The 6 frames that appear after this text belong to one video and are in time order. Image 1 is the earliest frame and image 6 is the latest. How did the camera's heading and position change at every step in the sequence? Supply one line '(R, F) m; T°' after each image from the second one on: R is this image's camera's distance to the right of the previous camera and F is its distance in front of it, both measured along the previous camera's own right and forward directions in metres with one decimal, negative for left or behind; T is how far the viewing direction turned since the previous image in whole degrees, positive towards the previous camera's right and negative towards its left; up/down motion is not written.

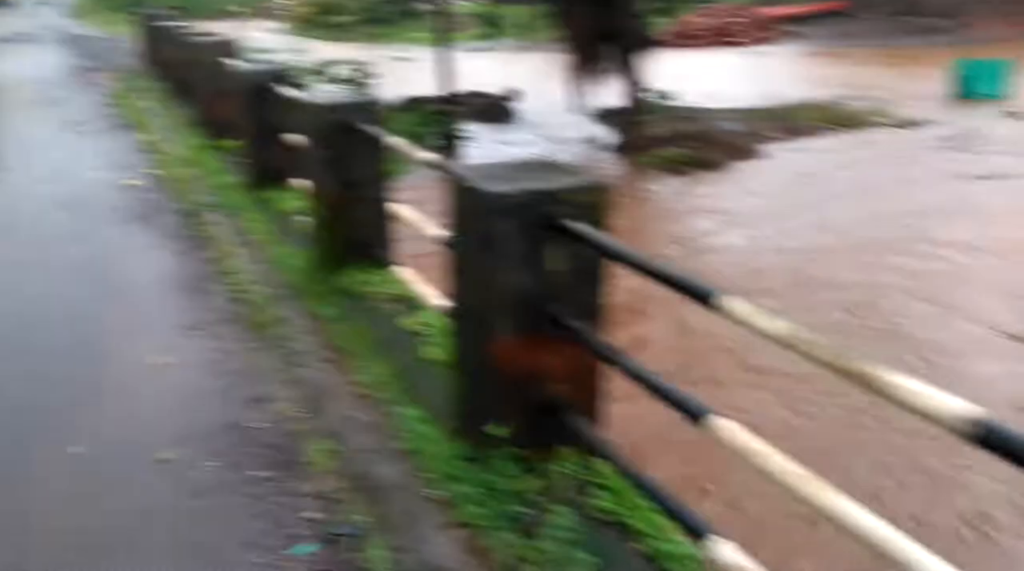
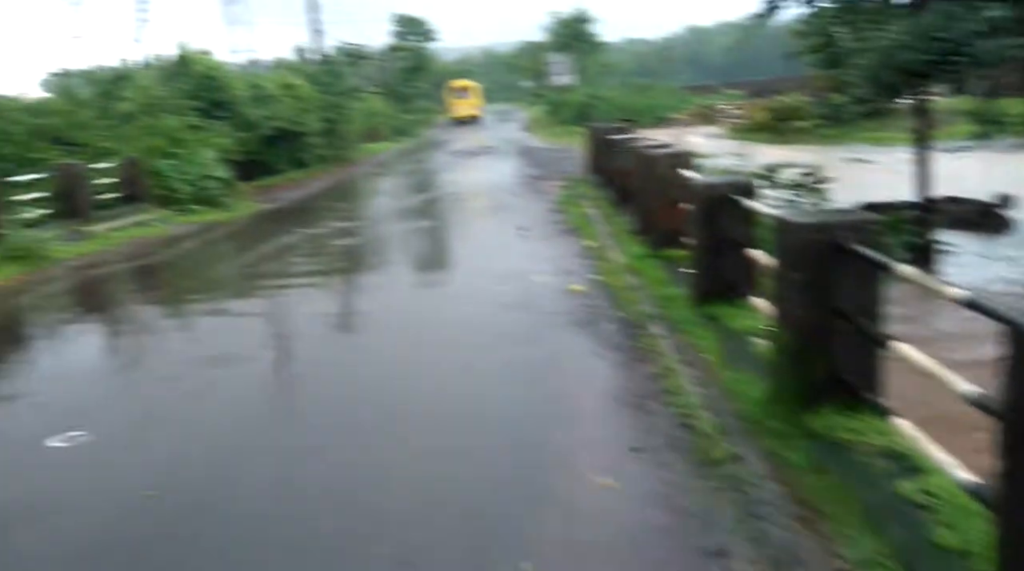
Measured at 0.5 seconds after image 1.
(-0.2, +0.3) m; -24°
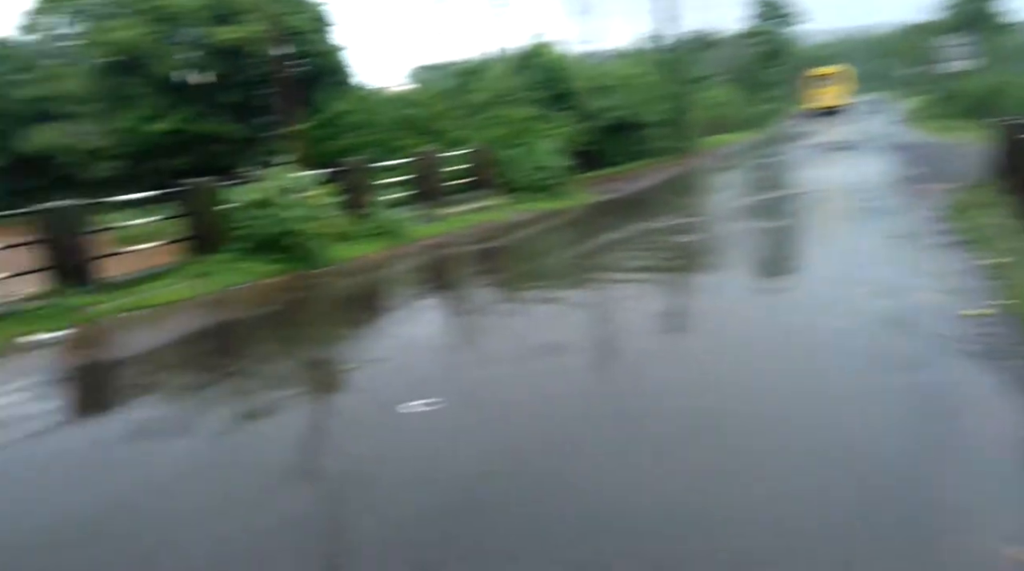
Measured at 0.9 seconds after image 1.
(-0.1, +0.4) m; -19°
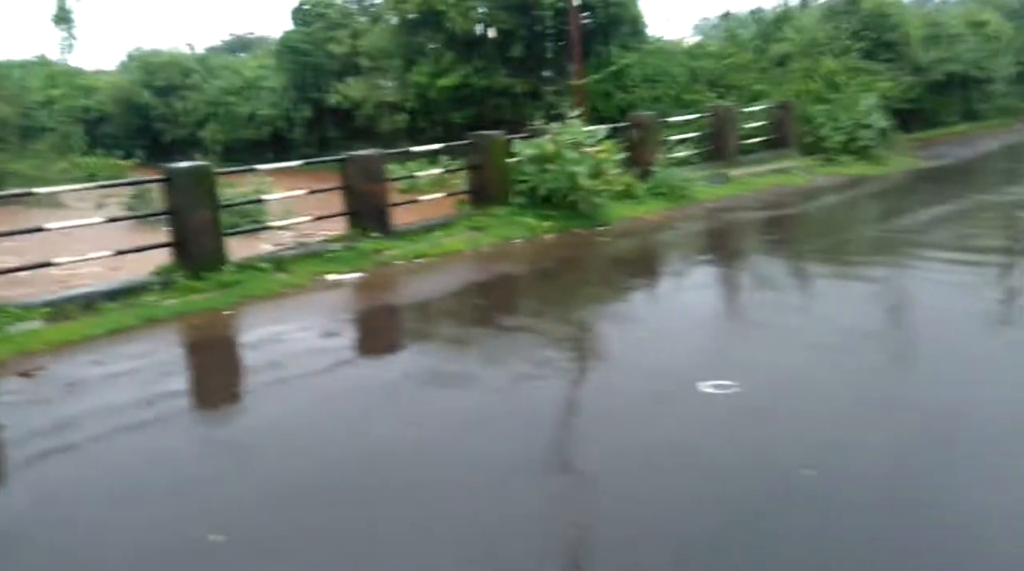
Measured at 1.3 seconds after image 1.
(-0.3, +0.8) m; -15°
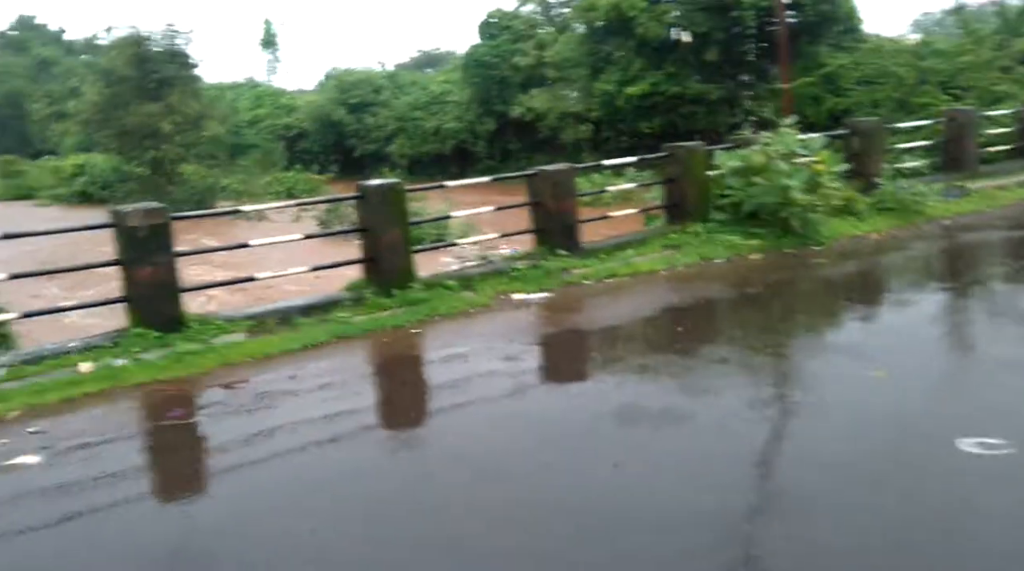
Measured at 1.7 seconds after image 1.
(-0.3, +1.0) m; -10°
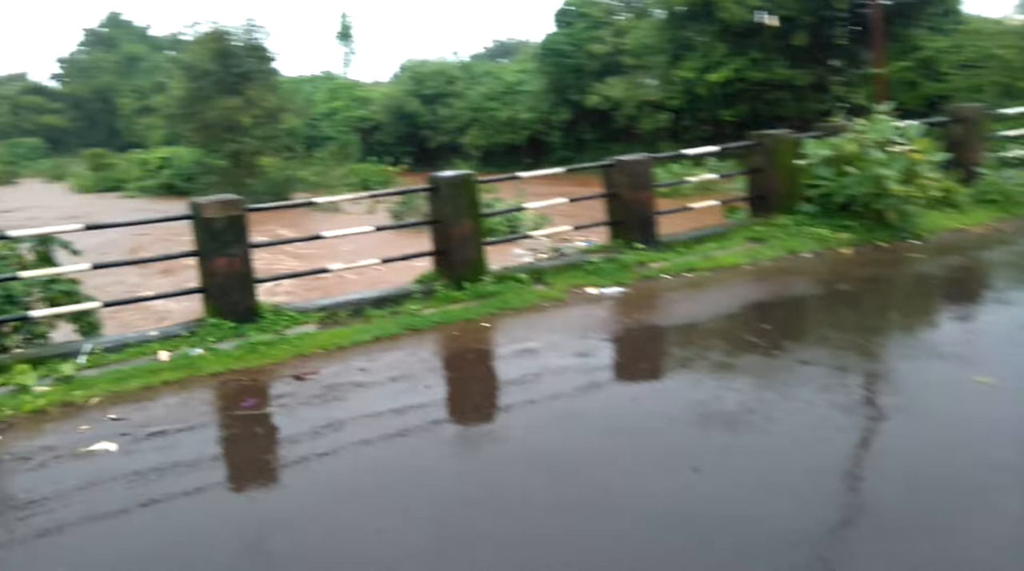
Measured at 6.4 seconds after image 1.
(0.0, +0.4) m; -4°
